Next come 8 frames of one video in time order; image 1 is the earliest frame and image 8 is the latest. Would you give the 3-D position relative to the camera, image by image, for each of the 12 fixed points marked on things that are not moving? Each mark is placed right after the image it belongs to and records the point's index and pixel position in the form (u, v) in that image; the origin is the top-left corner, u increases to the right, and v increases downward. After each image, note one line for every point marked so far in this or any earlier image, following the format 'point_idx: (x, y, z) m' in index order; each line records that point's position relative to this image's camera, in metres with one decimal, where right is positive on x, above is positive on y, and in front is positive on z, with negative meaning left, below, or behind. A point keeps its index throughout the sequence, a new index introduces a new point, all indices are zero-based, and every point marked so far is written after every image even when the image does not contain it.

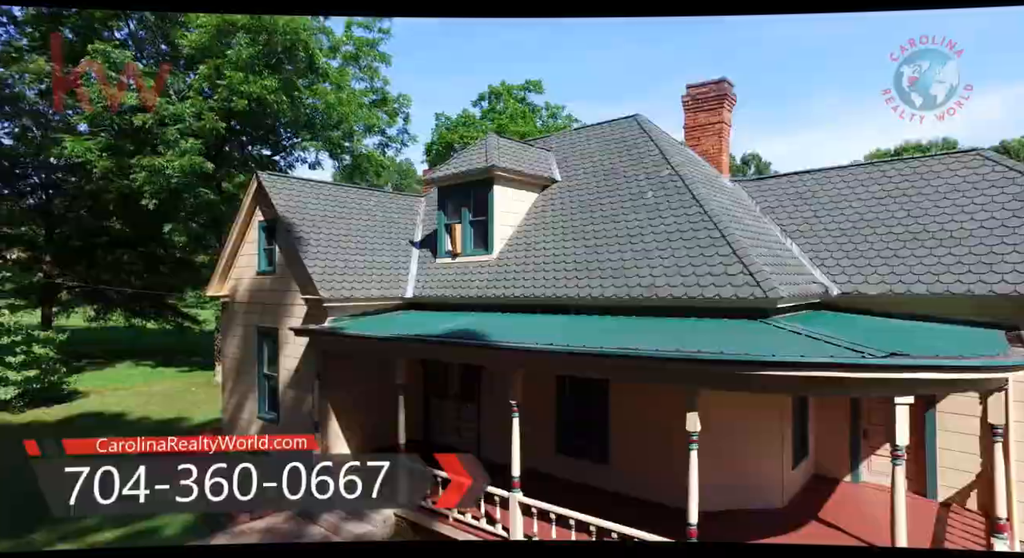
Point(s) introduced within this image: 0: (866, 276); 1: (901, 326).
0: (+5.5, 0.0, +9.1) m
1: (+5.1, -0.6, +7.9) m
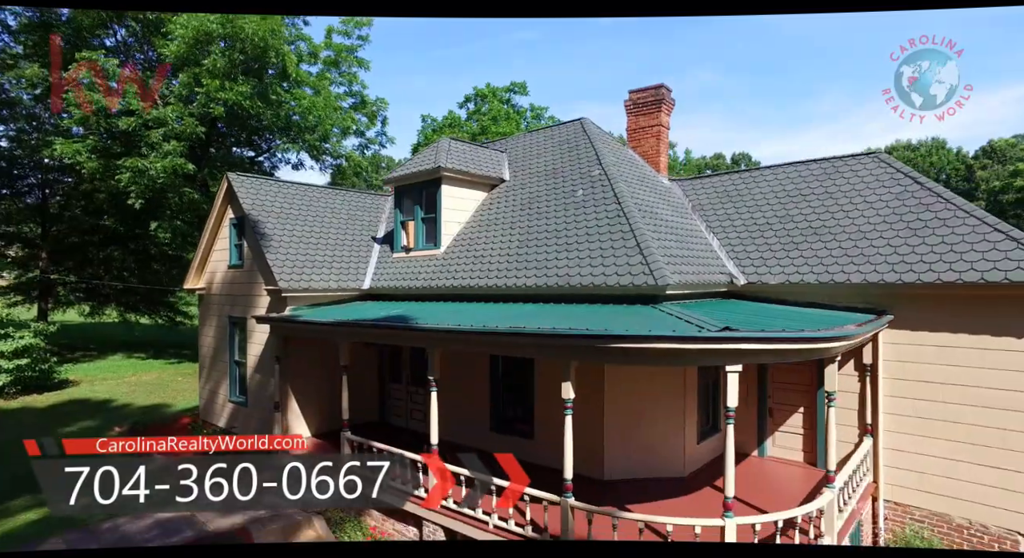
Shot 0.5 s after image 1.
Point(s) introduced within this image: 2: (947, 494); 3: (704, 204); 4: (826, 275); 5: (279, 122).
0: (+4.4, +0.2, +9.9) m
1: (+4.0, -0.5, +8.8) m
2: (+6.2, -3.1, +8.4) m
3: (+4.0, +1.6, +12.1) m
4: (+5.0, 0.0, +9.3) m
5: (-7.6, +5.1, +18.8) m
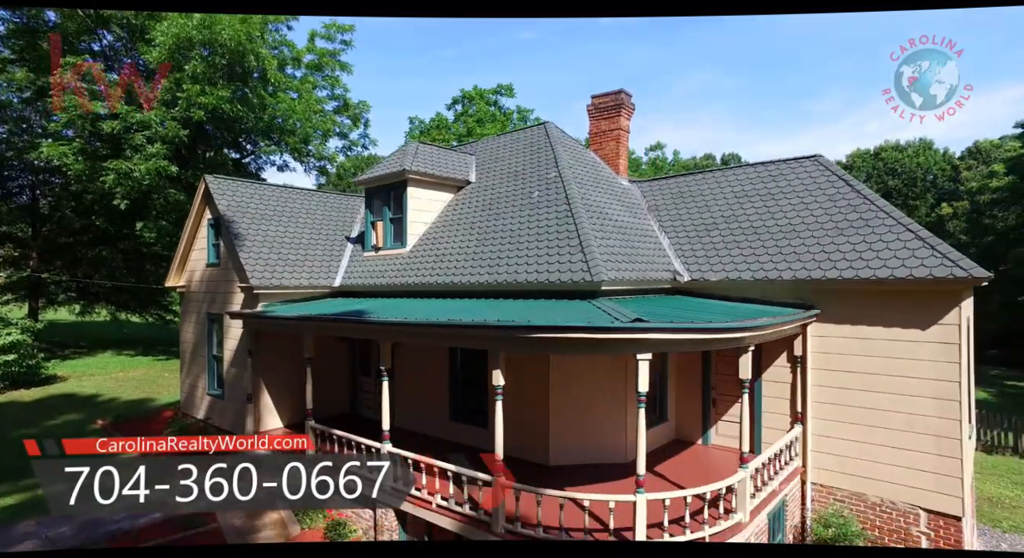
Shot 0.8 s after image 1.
0: (+3.6, +0.2, +10.4) m
1: (+3.2, -0.4, +9.3) m
2: (+5.4, -3.0, +8.9) m
3: (+3.2, +1.6, +12.6) m
4: (+4.2, +0.1, +9.8) m
5: (-8.4, +5.2, +19.4) m
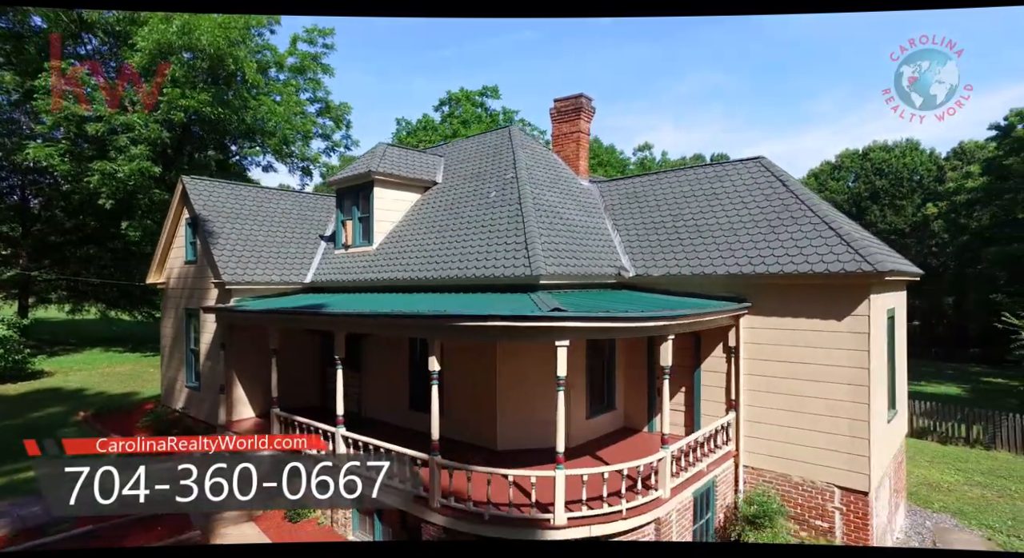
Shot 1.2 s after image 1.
0: (+2.7, +0.3, +11.0) m
1: (+2.3, -0.4, +9.9) m
2: (+4.5, -2.9, +9.5) m
3: (+2.3, +1.7, +13.2) m
4: (+3.3, +0.2, +10.4) m
5: (-9.3, +5.3, +19.9) m
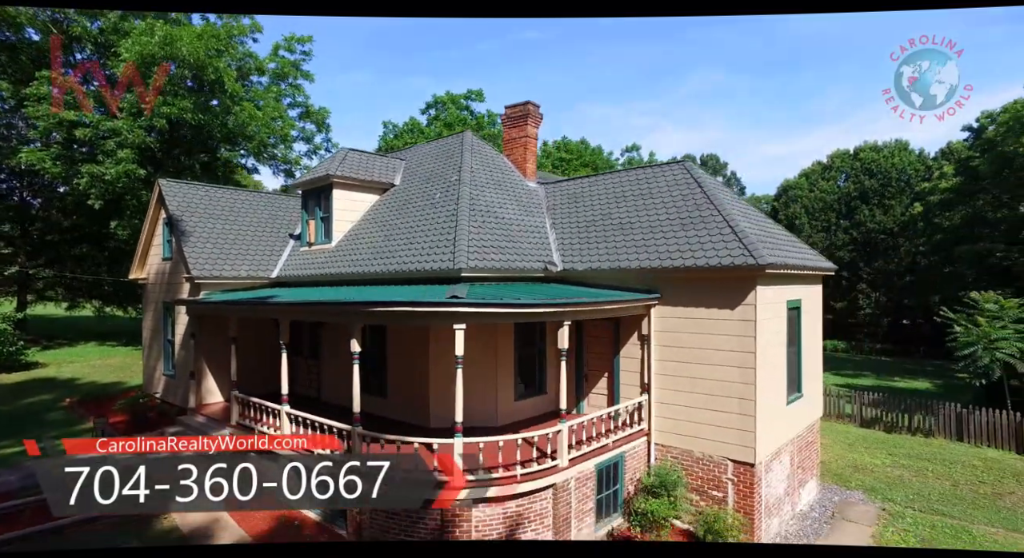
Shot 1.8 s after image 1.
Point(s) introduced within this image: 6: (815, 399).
0: (+1.4, +0.4, +12.0) m
1: (+1.0, -0.2, +10.9) m
2: (+3.2, -2.8, +10.5) m
3: (+1.1, +1.8, +14.2) m
4: (+2.0, +0.3, +11.4) m
5: (-10.5, +5.4, +21.1) m
6: (+6.6, -2.6, +12.6) m
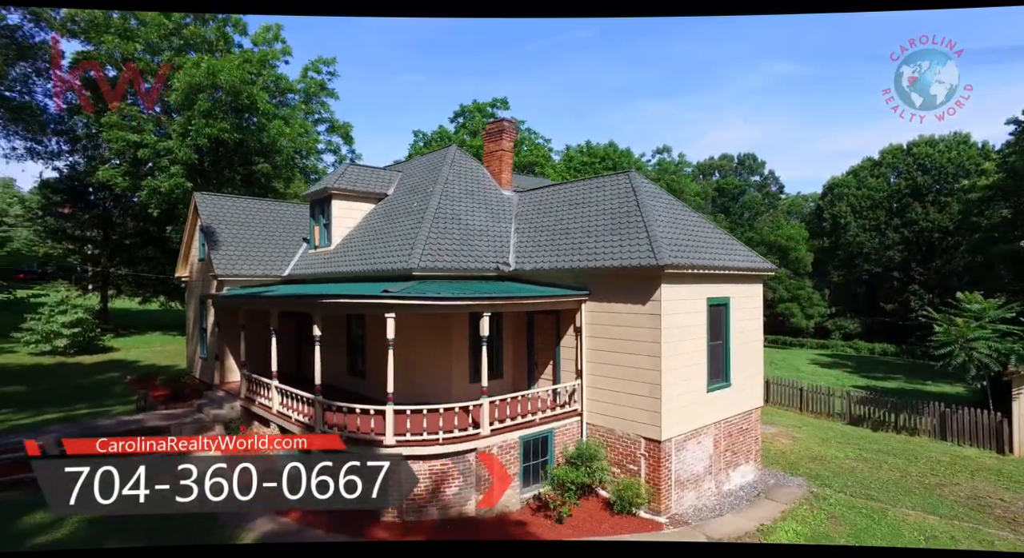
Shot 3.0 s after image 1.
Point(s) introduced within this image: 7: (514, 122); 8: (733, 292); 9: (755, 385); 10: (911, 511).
0: (+0.4, +0.5, +13.7) m
1: (-0.1, -0.2, +12.6) m
2: (+2.1, -2.8, +11.9) m
3: (+0.3, +1.9, +15.9) m
4: (+1.0, +0.3, +13.0) m
5: (-10.4, +5.5, +23.9) m
6: (+5.7, -2.5, +13.7) m
7: (+0.2, +4.6, +17.2) m
8: (+5.0, -0.3, +13.0) m
9: (+5.8, -2.5, +13.8) m
10: (+8.9, -5.2, +12.9) m
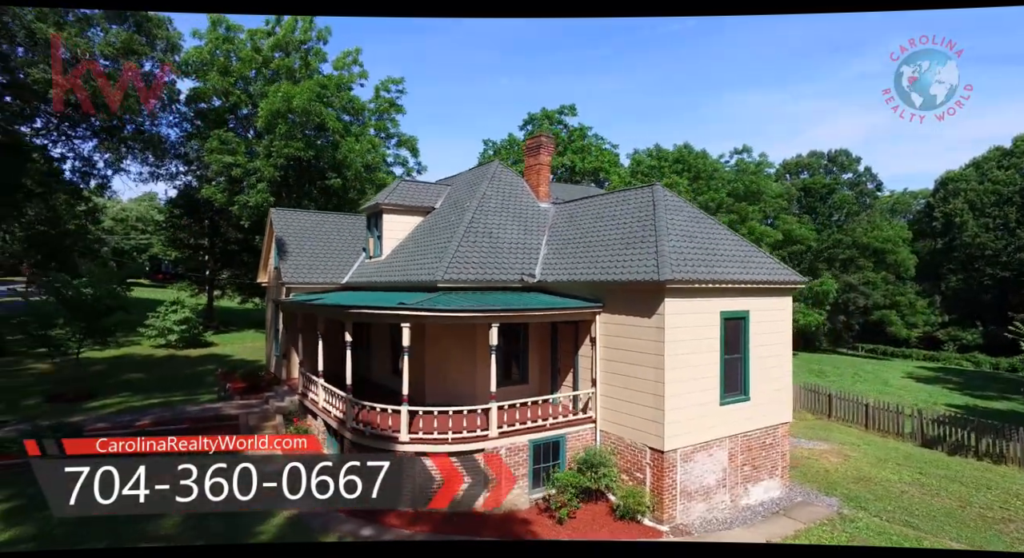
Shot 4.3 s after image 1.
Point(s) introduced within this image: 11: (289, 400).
0: (+1.0, +0.2, +14.3) m
1: (+0.4, -0.5, +13.3) m
2: (+2.3, -3.1, +12.3) m
3: (+1.3, +1.6, +16.5) m
4: (+1.4, +0.1, +13.5) m
5: (-8.0, +5.3, +26.2) m
6: (+6.2, -2.8, +13.5) m
7: (+1.4, +4.3, +17.8) m
8: (+5.4, -0.6, +13.0) m
9: (+6.3, -2.8, +13.6) m
10: (+9.2, -5.5, +12.2) m
11: (-6.3, -3.5, +16.4) m
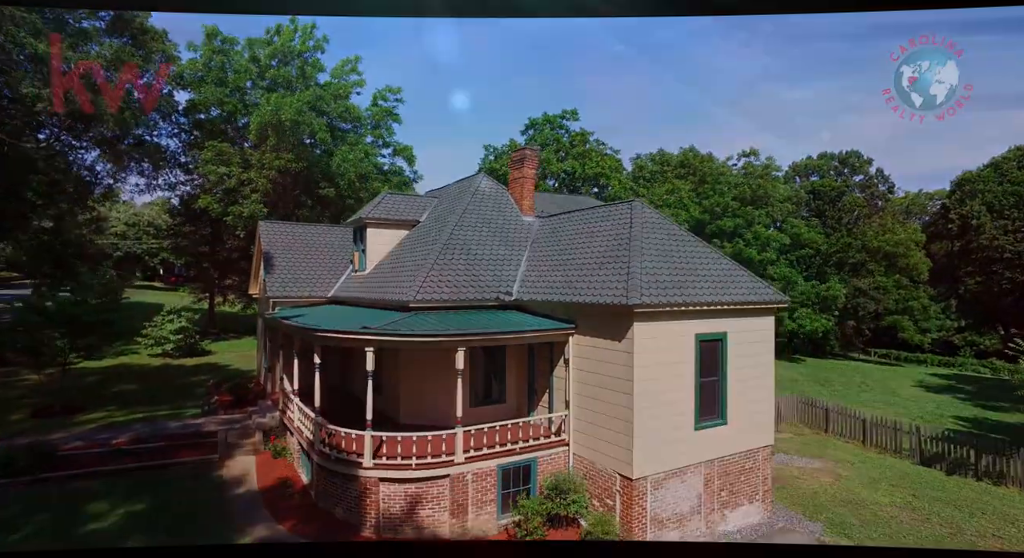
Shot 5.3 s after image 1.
0: (+0.4, -0.2, +14.1) m
1: (-0.3, -0.9, +13.1) m
2: (+1.7, -3.5, +12.1) m
3: (+0.8, +1.2, +16.2) m
4: (+0.8, -0.4, +13.3) m
5: (-8.3, +4.8, +26.2) m
6: (+5.6, -3.3, +13.2) m
7: (+0.9, +3.9, +17.5) m
8: (+4.8, -1.0, +12.6) m
9: (+5.7, -3.3, +13.2) m
10: (+8.6, -6.0, +11.7) m
11: (-6.8, -3.9, +16.4) m
